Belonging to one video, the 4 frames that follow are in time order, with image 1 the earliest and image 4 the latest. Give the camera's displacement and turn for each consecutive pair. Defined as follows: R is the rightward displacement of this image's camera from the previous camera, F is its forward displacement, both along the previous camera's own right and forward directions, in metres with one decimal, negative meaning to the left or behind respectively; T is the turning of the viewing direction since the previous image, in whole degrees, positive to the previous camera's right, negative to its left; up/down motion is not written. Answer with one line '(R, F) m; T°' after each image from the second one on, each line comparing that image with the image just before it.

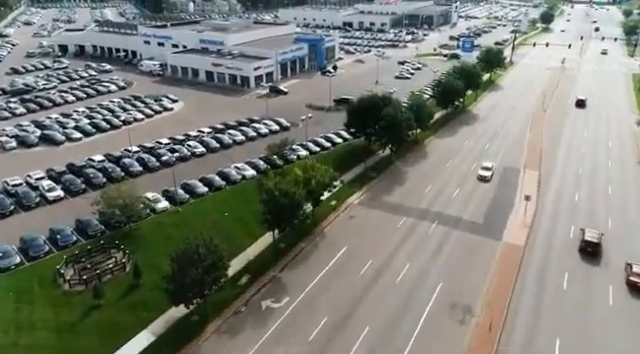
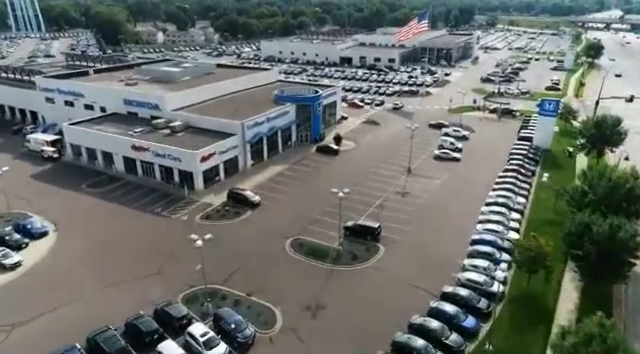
(-0.5, +31.0) m; +1°
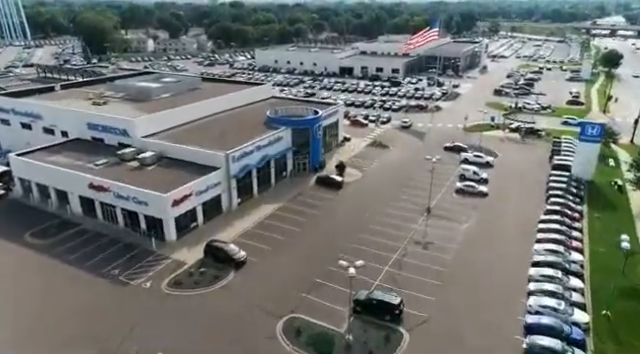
(-0.3, +8.3) m; 0°
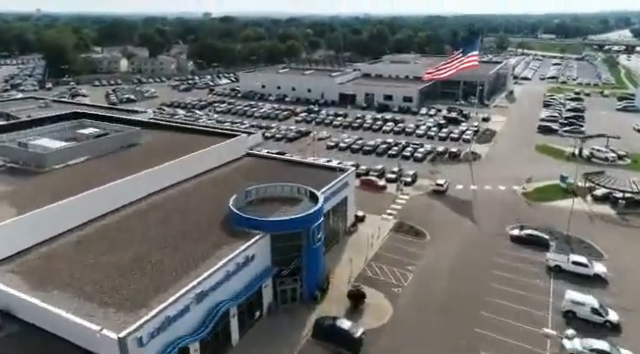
(-0.3, +20.1) m; +1°
